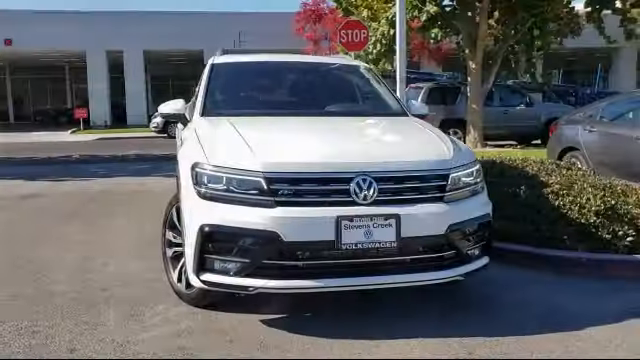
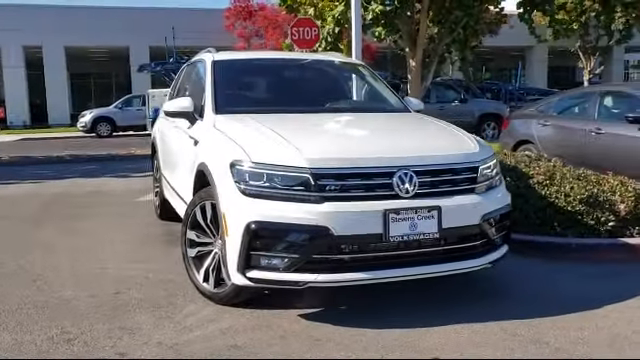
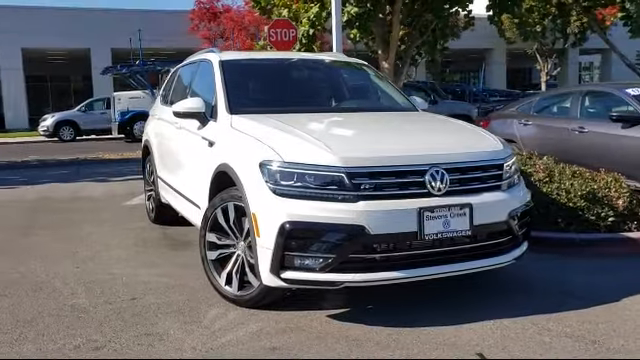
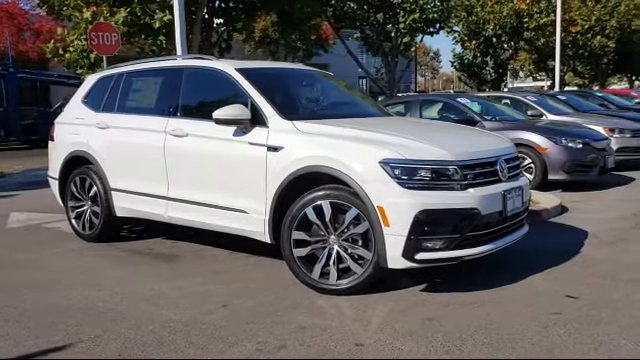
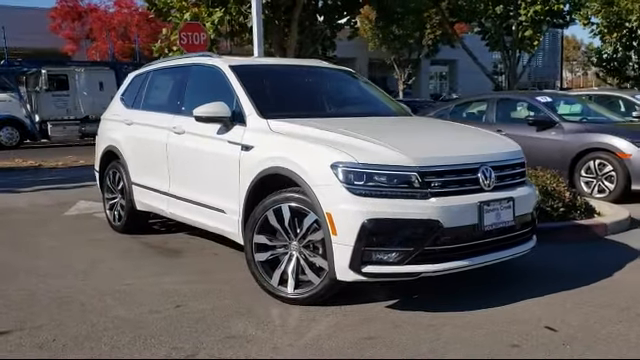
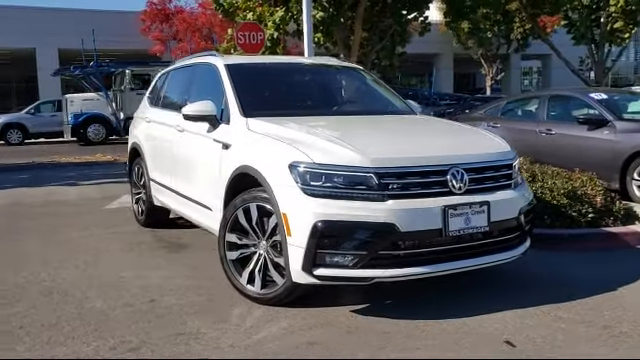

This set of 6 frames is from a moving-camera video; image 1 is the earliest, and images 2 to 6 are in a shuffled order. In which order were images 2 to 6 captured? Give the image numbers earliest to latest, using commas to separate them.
2, 3, 6, 5, 4
